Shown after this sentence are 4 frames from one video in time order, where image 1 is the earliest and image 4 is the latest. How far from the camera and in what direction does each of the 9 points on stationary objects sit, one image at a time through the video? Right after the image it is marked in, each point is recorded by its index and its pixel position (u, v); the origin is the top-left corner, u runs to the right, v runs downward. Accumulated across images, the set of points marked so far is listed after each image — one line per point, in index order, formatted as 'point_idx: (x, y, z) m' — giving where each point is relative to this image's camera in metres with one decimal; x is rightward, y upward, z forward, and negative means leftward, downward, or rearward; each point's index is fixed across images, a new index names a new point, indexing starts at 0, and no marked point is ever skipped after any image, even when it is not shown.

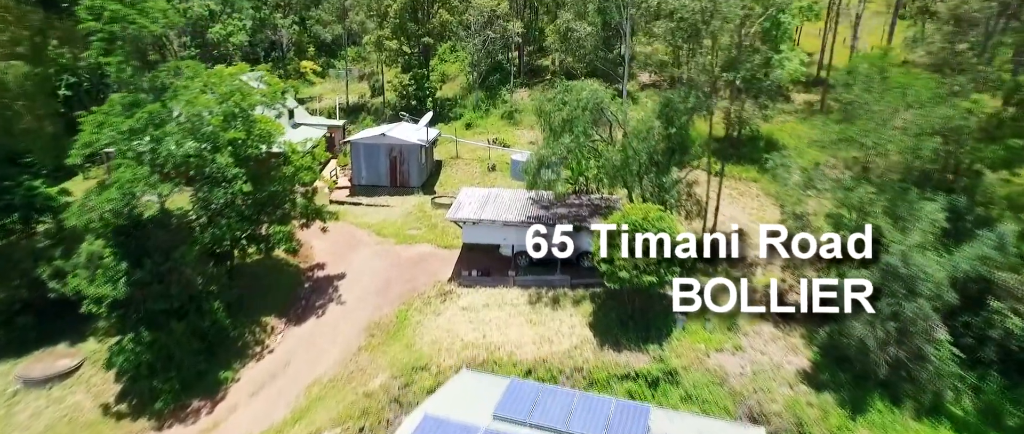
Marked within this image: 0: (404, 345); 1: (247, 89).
0: (-3.6, -4.3, +19.3) m
1: (-9.1, +4.4, +19.8) m
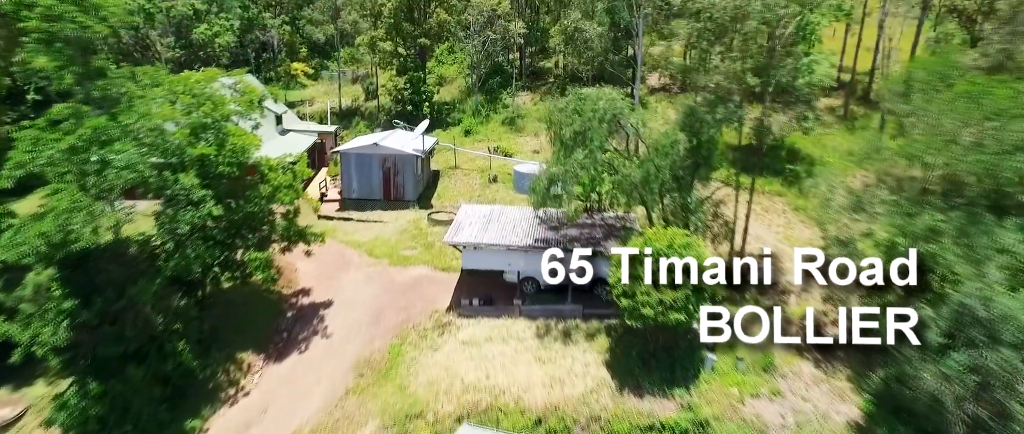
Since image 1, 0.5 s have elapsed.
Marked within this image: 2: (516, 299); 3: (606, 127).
0: (-3.4, -5.0, +17.0) m
1: (-8.9, +3.6, +17.5) m
2: (+0.1, -2.9, +20.0) m
3: (+3.0, +2.8, +18.2) m
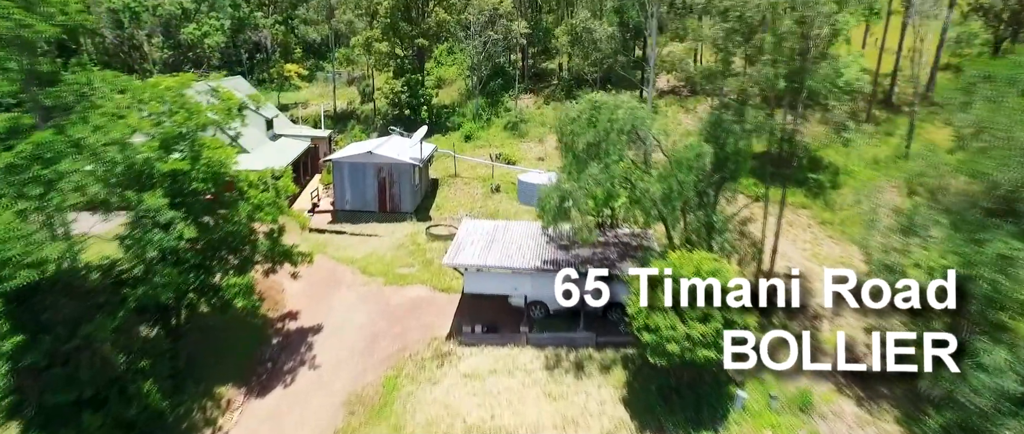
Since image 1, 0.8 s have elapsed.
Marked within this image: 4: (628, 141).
0: (-3.2, -5.6, +15.2) m
1: (-8.7, +3.0, +15.7) m
2: (+0.3, -3.4, +18.2) m
3: (+3.2, +2.3, +16.5) m
4: (+3.3, +2.2, +16.4) m
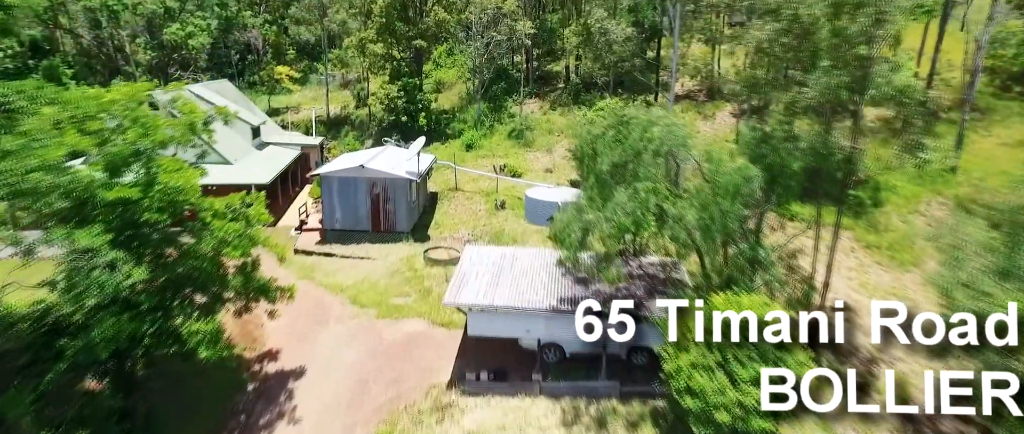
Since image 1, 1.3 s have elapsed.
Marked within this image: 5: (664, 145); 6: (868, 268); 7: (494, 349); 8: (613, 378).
0: (-2.9, -6.5, +12.8) m
1: (-8.4, +2.2, +13.3) m
2: (+0.6, -4.3, +15.8) m
3: (+3.5, +1.4, +14.0) m
4: (+3.6, +1.3, +14.0) m
5: (+3.7, +1.8, +13.9) m
6: (+12.1, -1.7, +19.6) m
7: (-0.5, -3.9, +17.3) m
8: (+2.7, -4.4, +15.6) m
